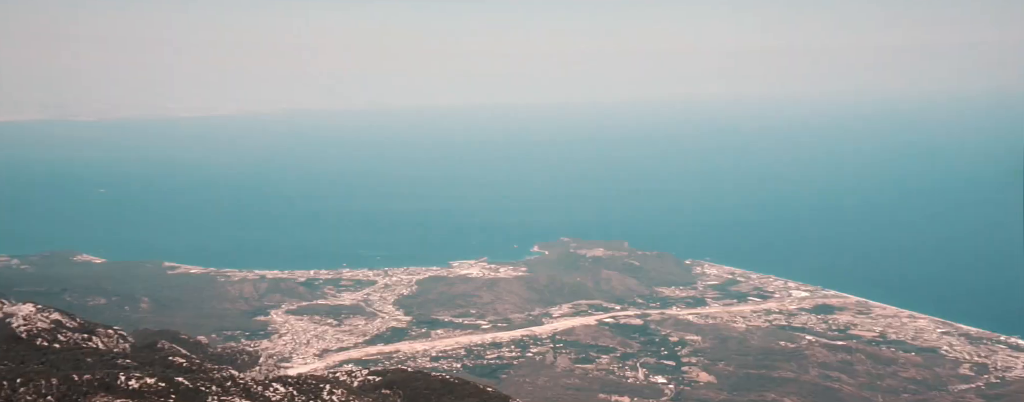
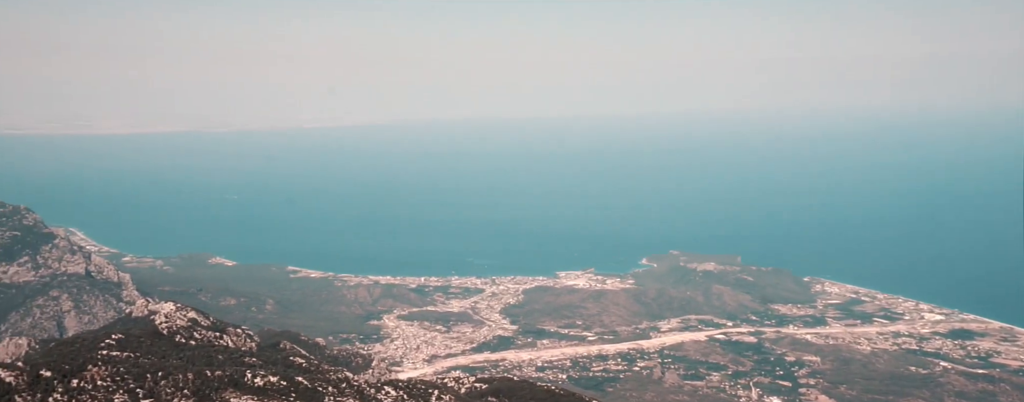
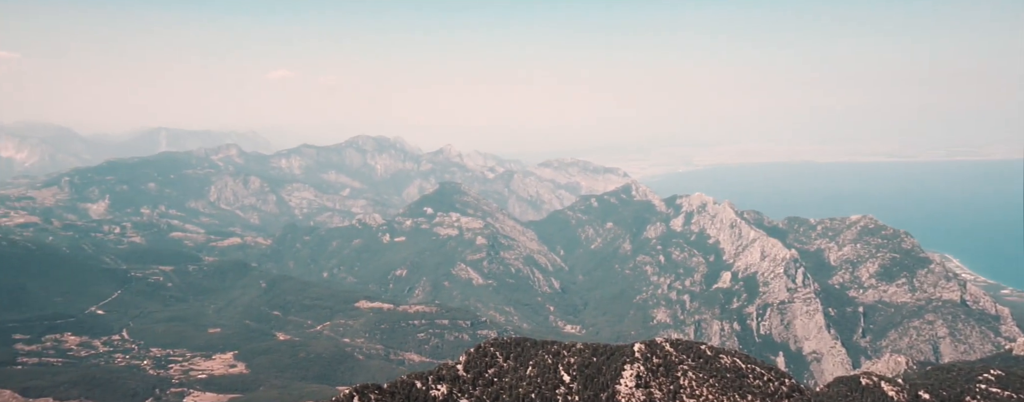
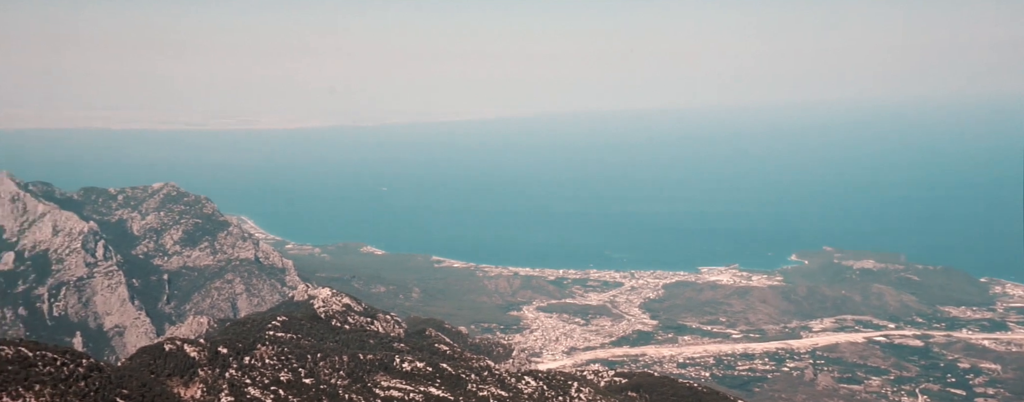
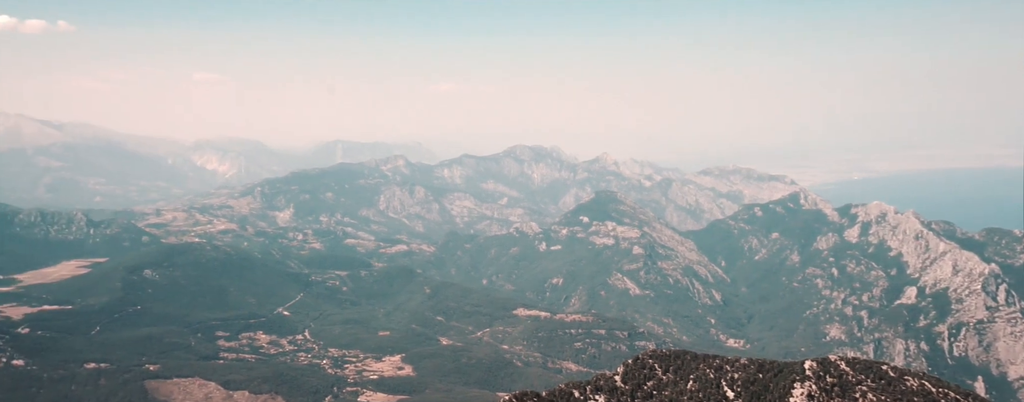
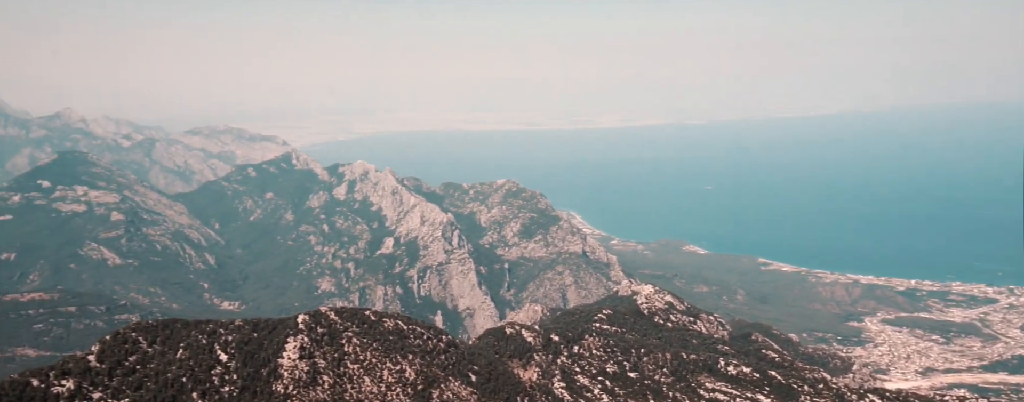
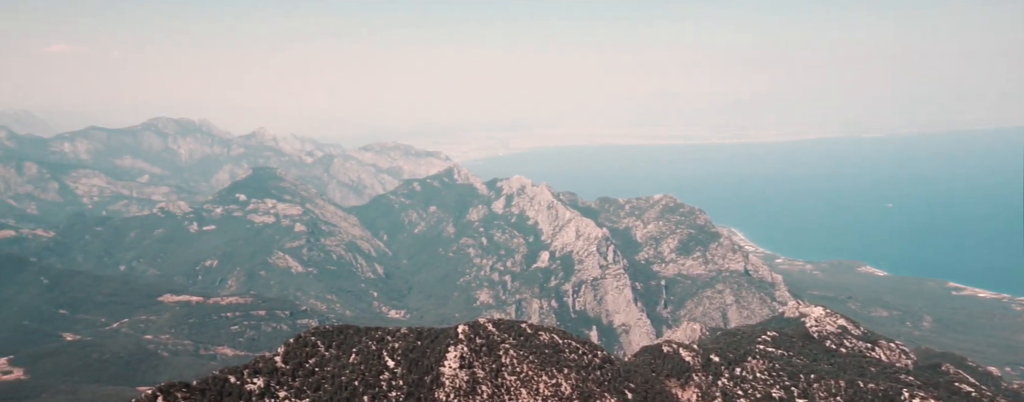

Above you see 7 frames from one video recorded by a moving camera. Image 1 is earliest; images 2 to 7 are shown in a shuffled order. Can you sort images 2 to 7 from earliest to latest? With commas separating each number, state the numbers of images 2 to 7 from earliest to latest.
2, 4, 6, 7, 3, 5
